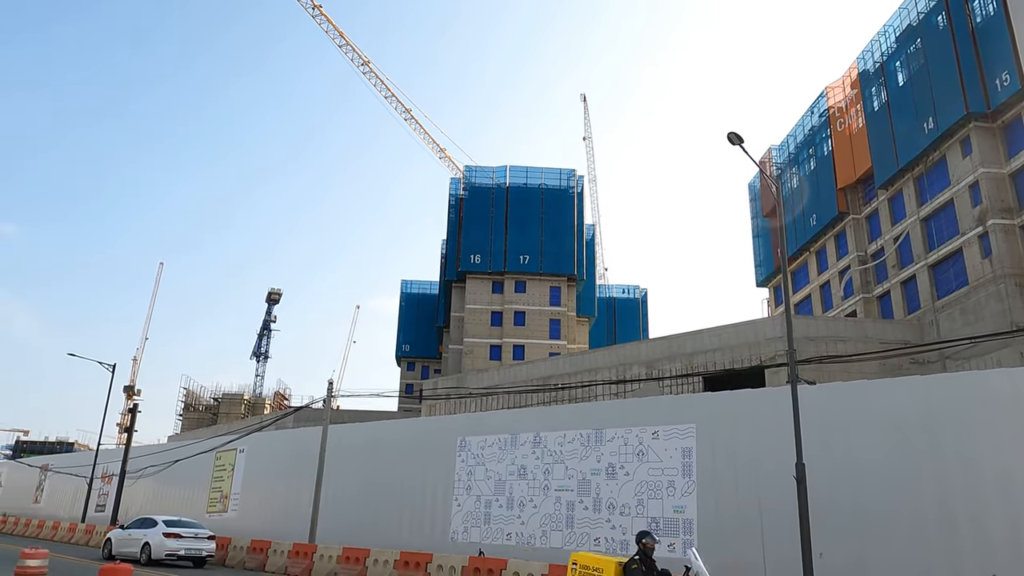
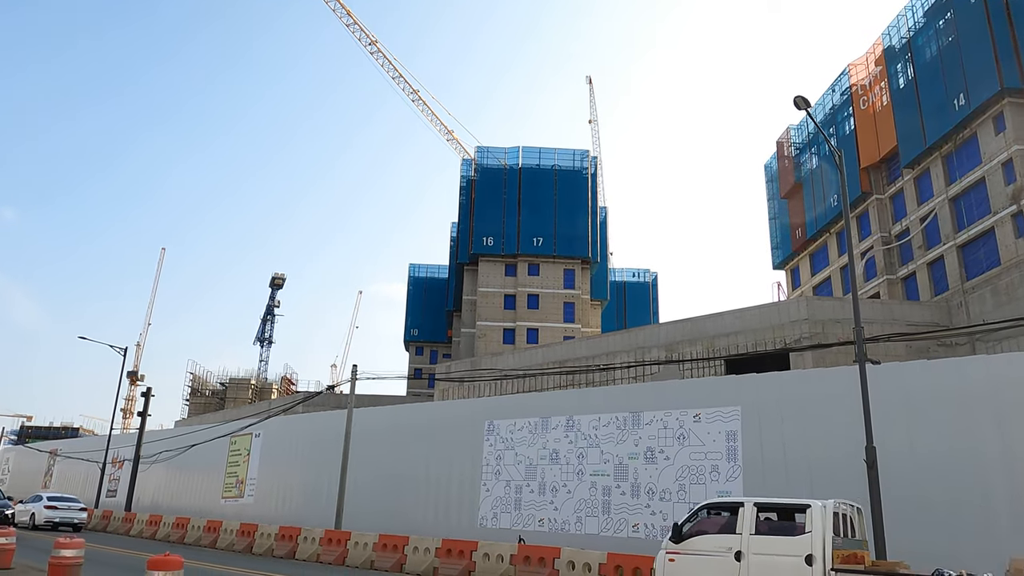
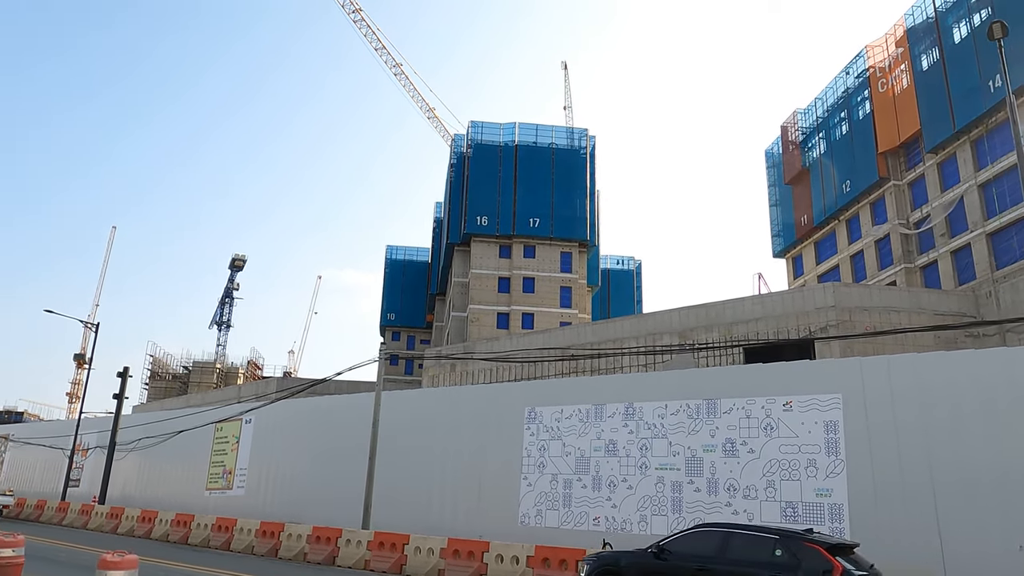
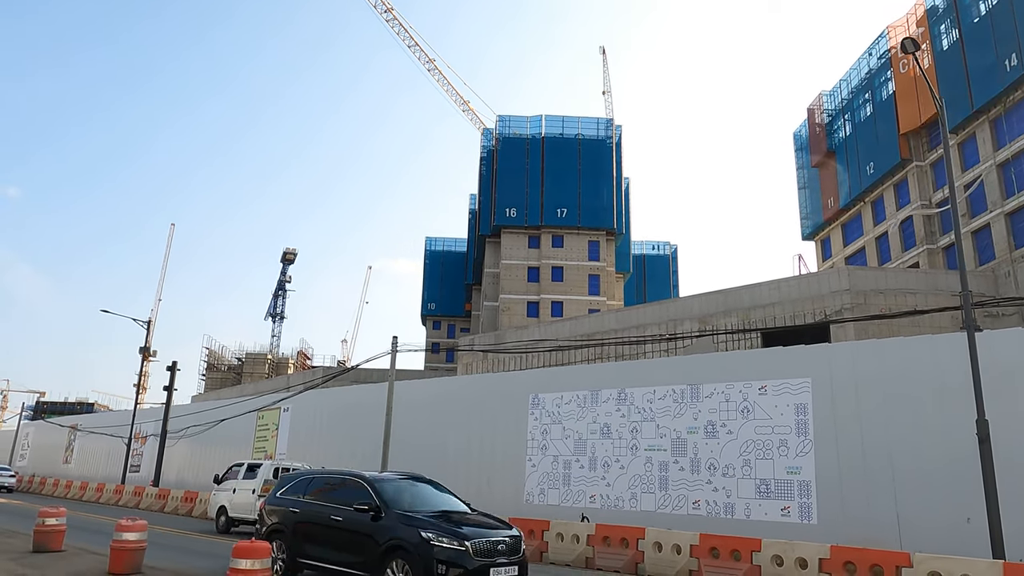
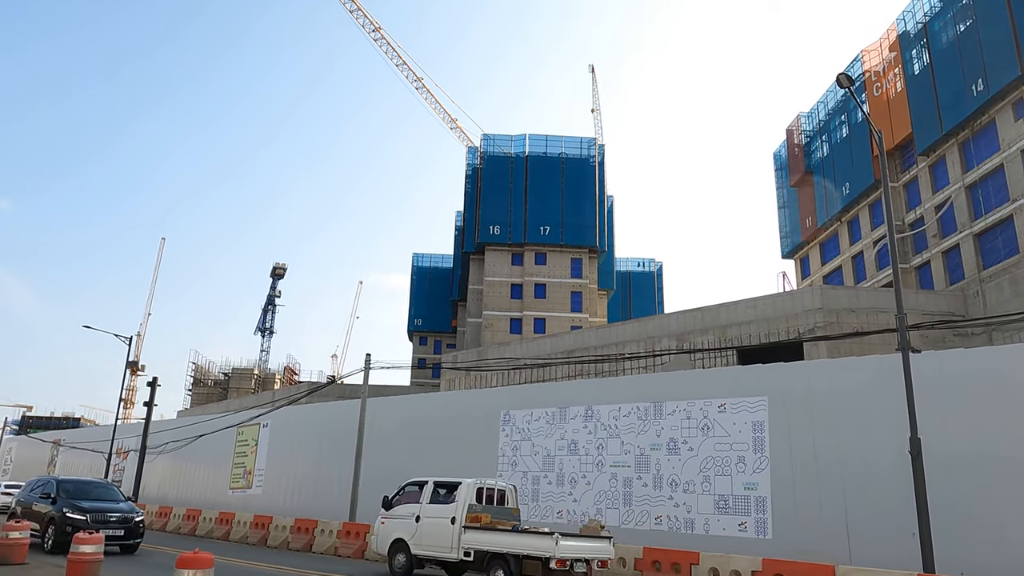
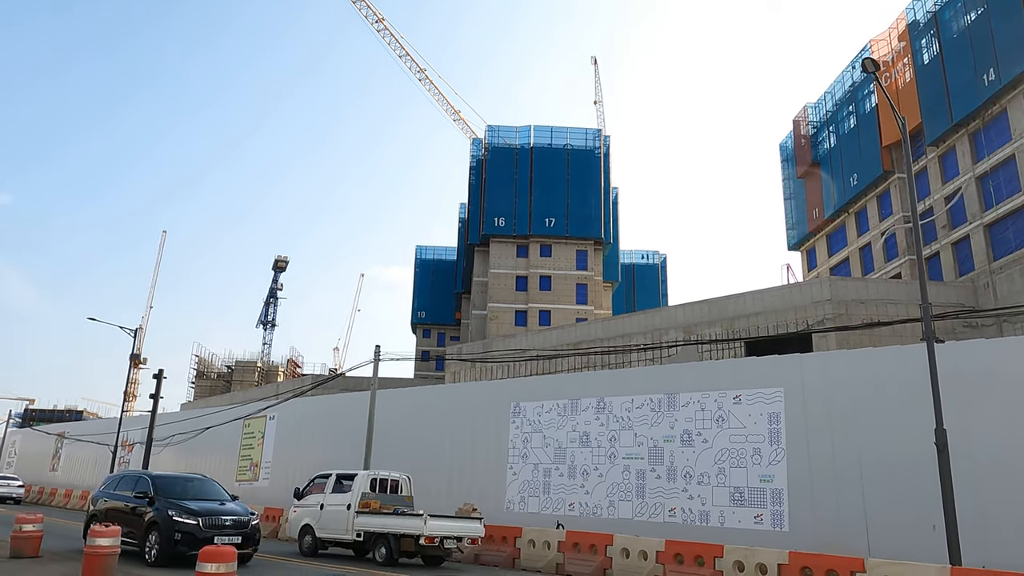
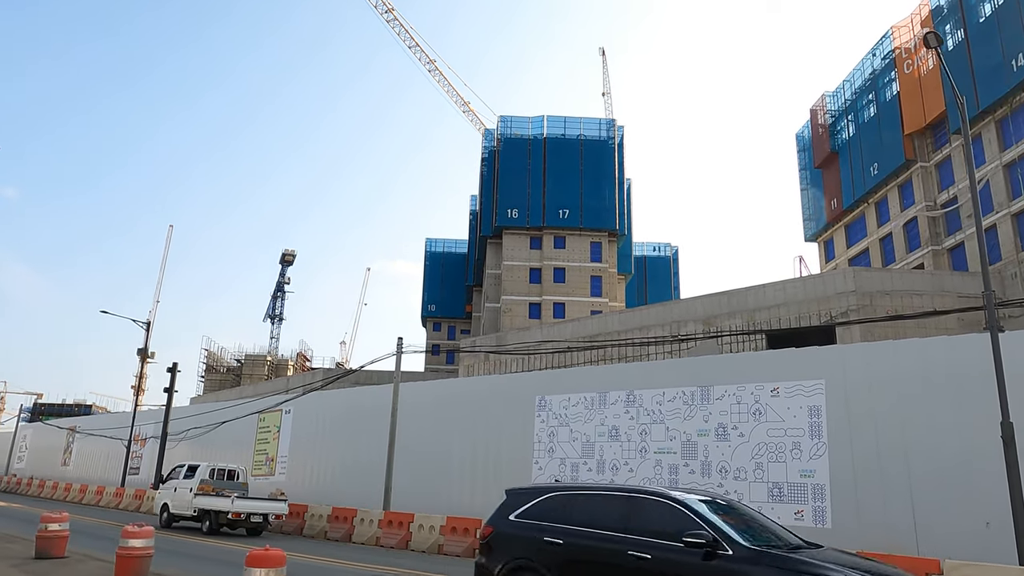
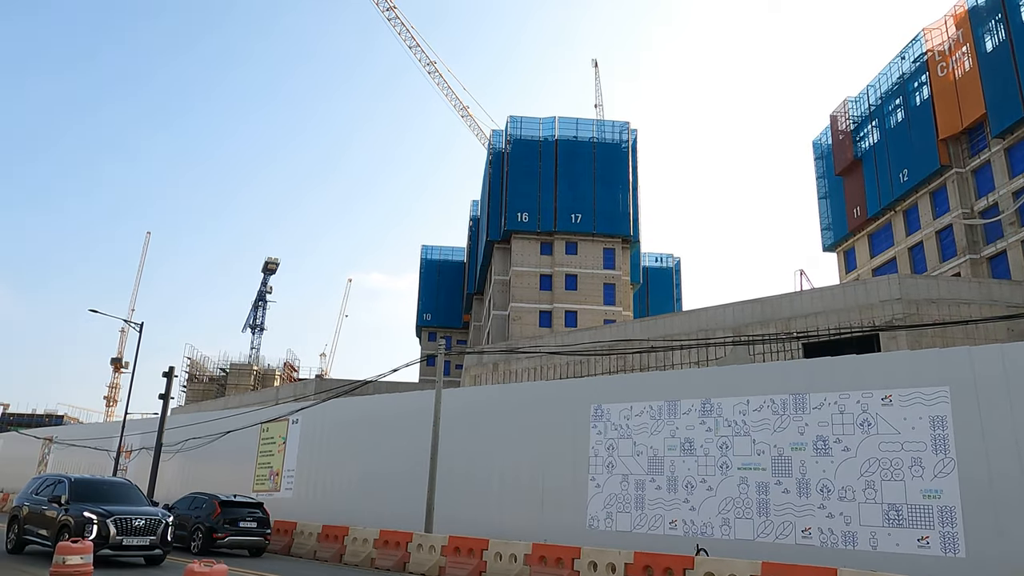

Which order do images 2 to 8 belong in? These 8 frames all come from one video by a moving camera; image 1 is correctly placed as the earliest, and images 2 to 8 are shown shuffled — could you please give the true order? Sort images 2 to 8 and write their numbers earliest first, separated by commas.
2, 5, 6, 4, 7, 3, 8
